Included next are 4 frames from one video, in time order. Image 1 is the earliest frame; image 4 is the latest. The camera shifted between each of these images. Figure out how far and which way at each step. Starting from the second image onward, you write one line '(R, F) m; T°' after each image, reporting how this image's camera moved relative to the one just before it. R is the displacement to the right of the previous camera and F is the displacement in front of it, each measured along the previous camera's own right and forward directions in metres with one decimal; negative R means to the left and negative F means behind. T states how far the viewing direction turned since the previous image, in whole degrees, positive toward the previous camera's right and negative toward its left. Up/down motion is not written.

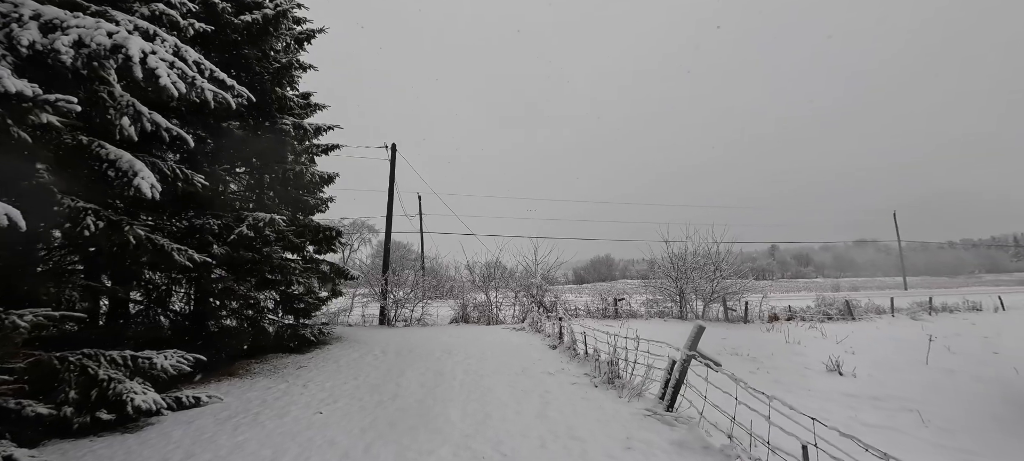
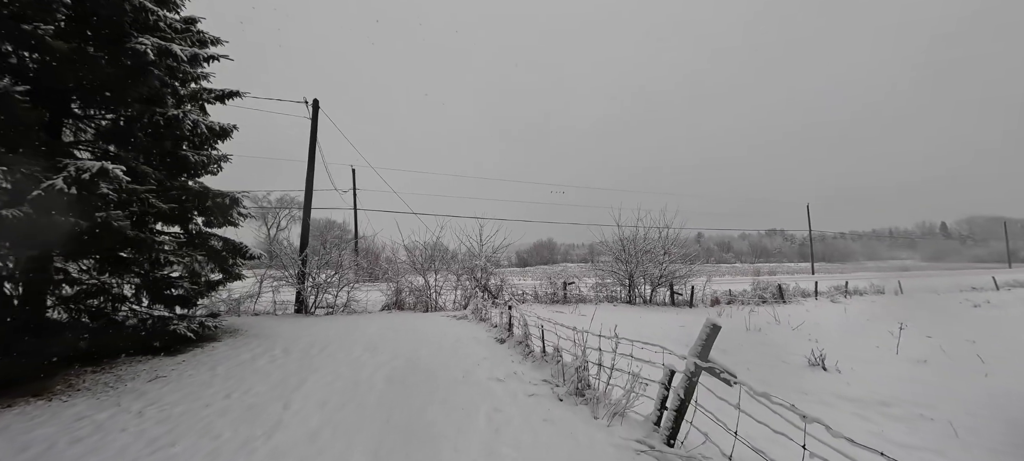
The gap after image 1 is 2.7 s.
(0.0, +1.6) m; +8°
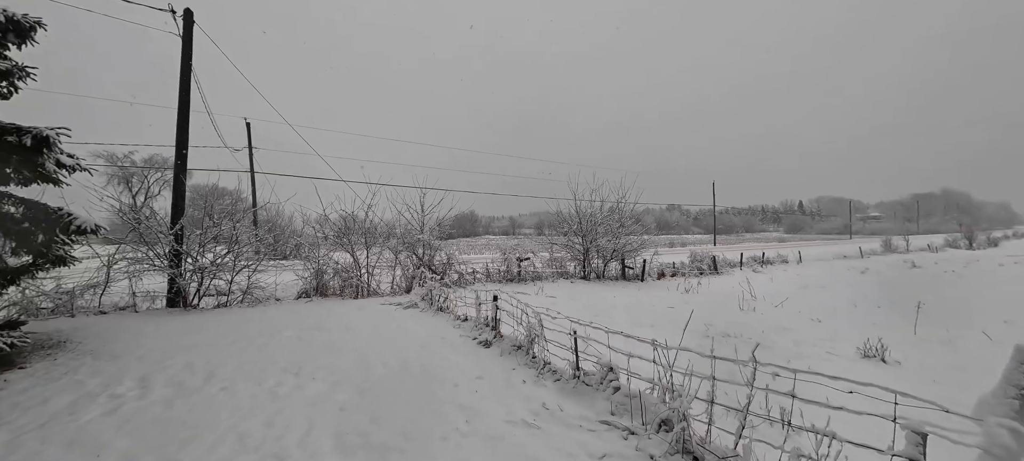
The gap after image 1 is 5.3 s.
(-1.0, +2.2) m; +11°
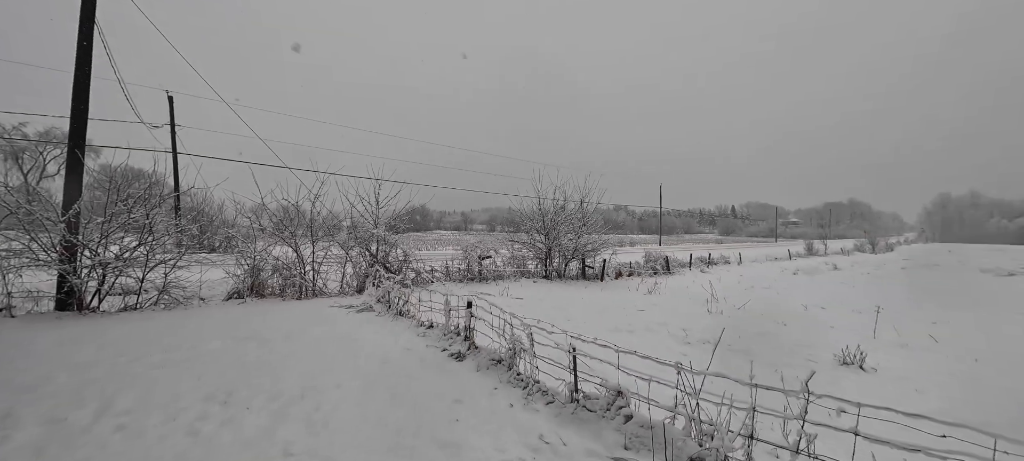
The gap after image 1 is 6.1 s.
(-0.3, +0.6) m; +7°
